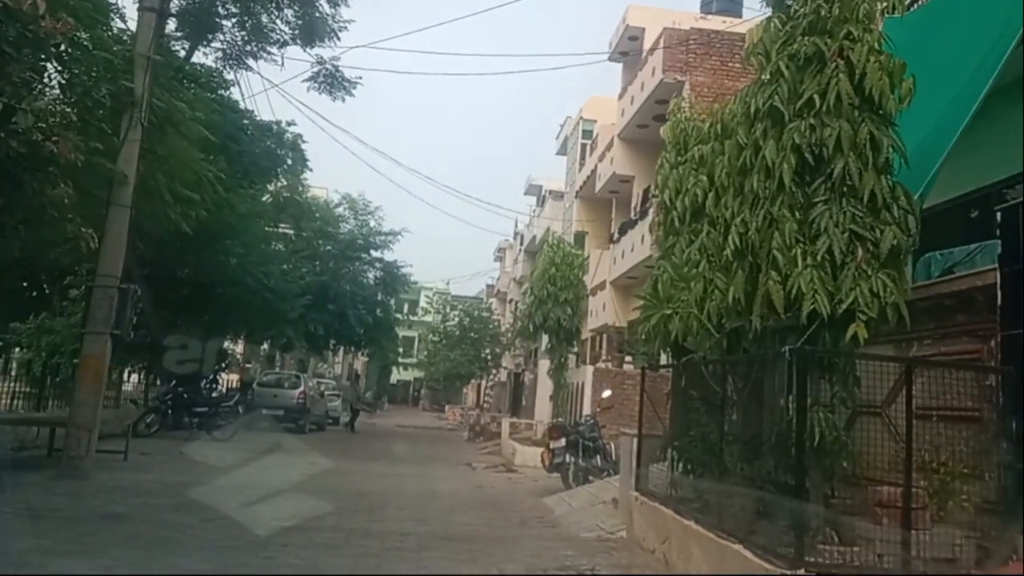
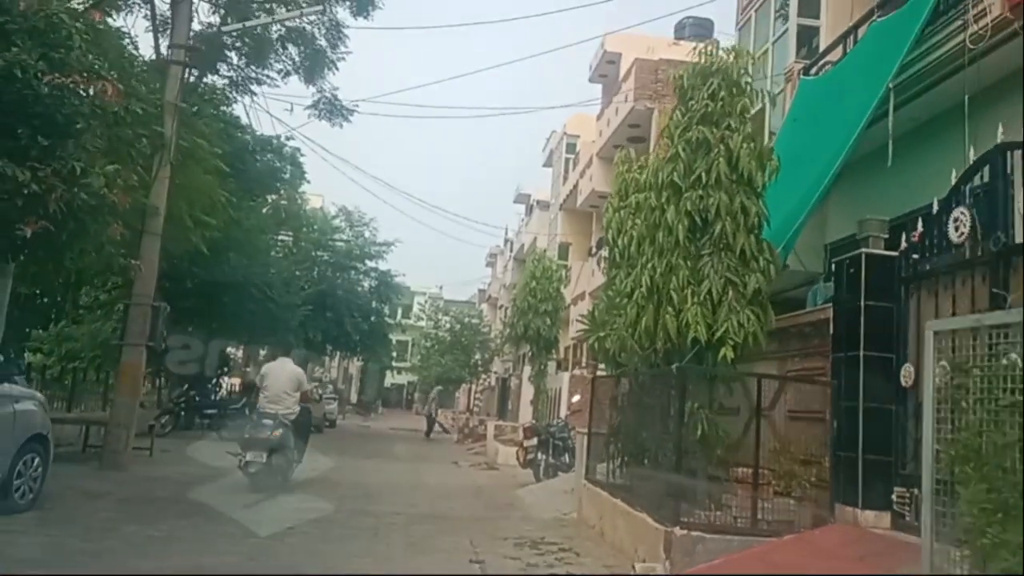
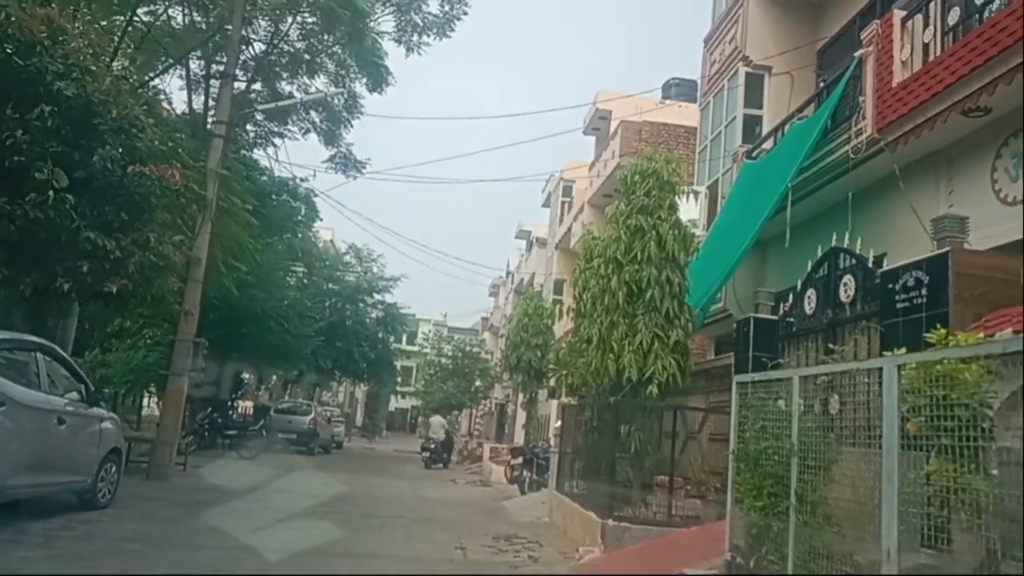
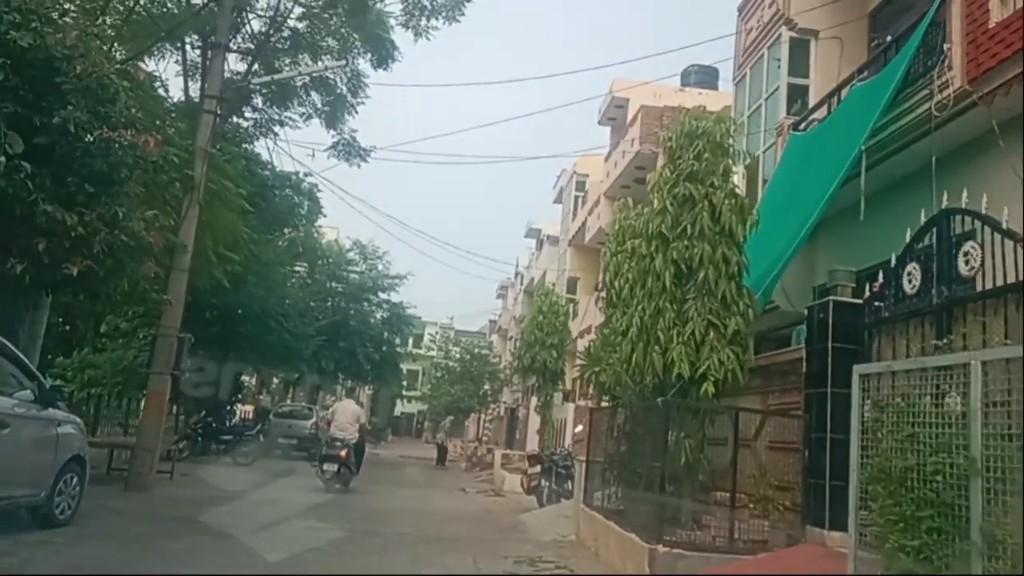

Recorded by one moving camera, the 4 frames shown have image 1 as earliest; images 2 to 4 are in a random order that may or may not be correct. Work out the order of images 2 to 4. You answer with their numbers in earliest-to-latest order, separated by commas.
2, 4, 3
